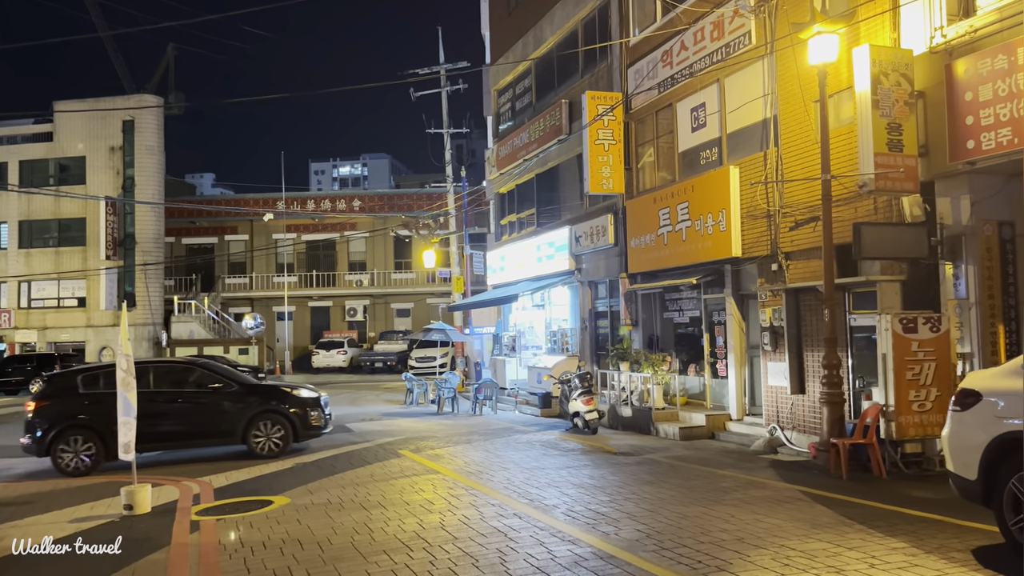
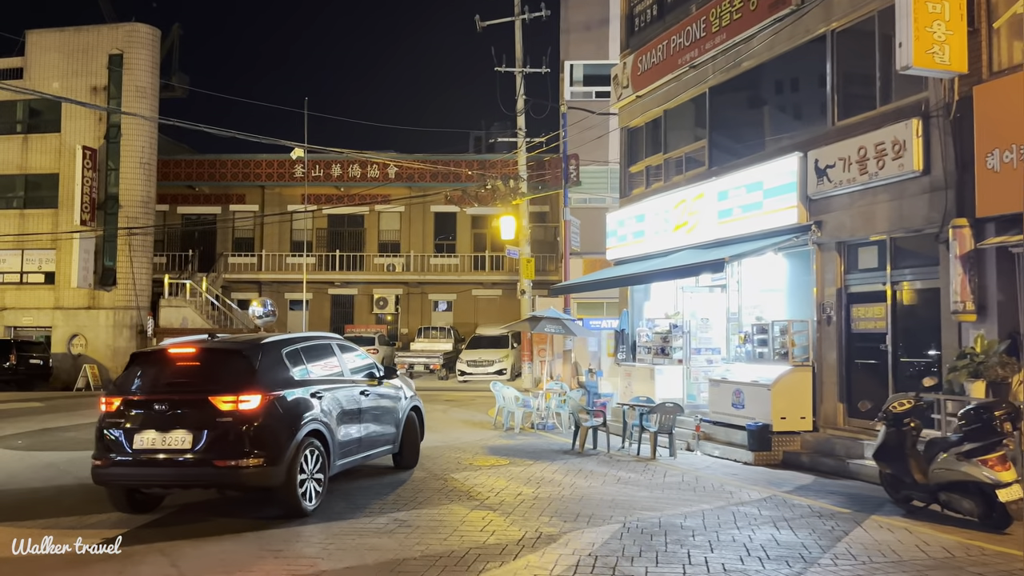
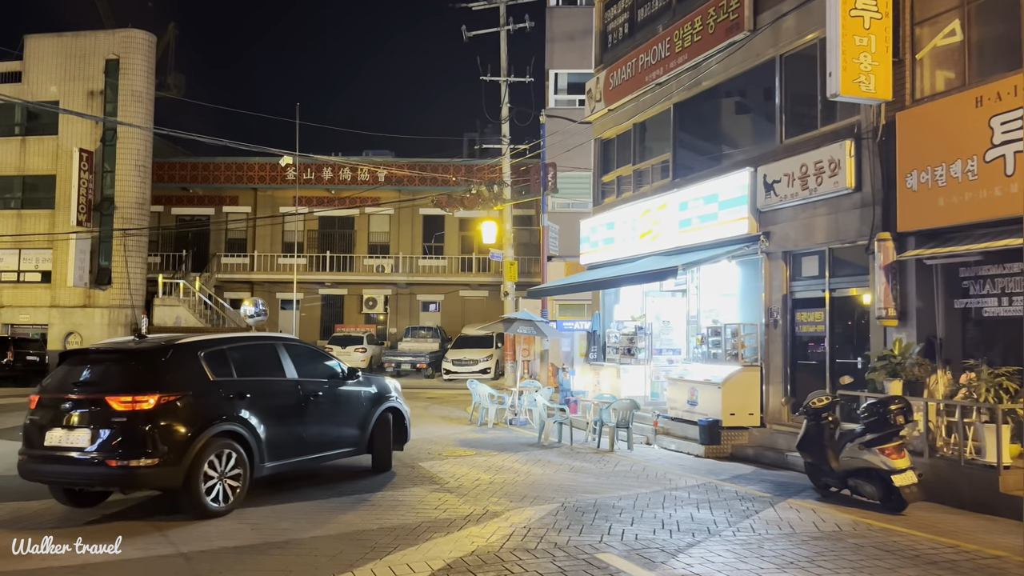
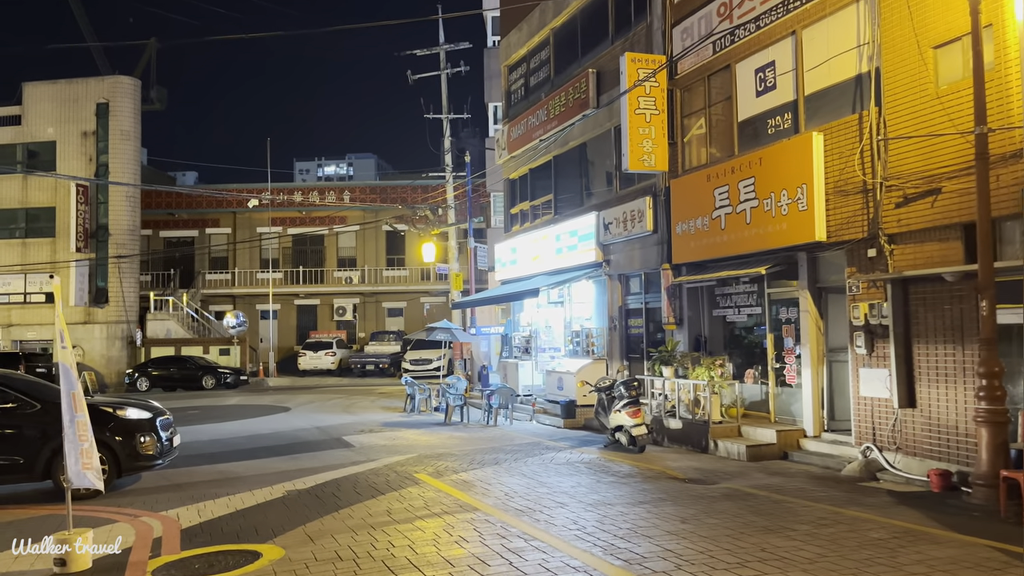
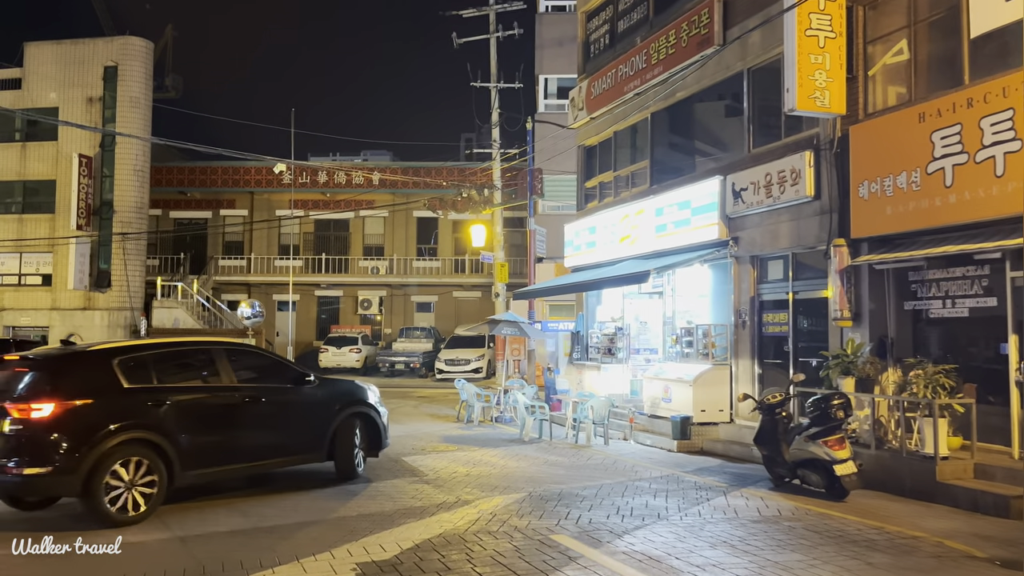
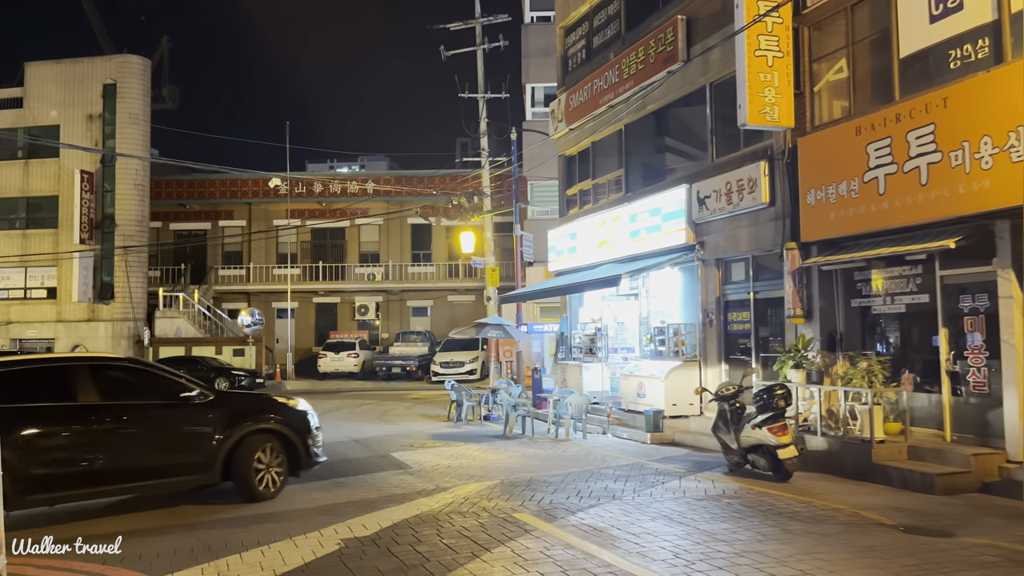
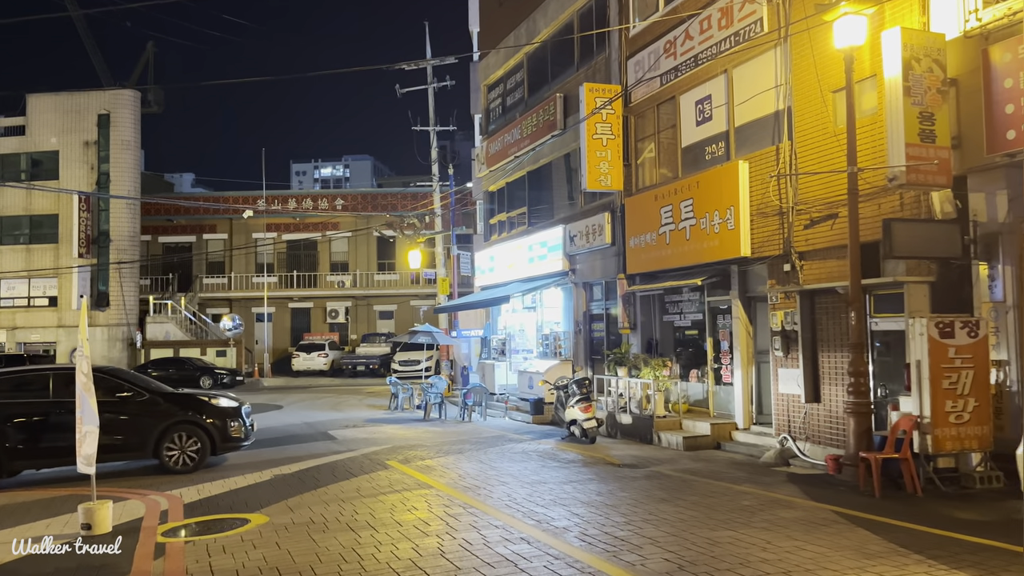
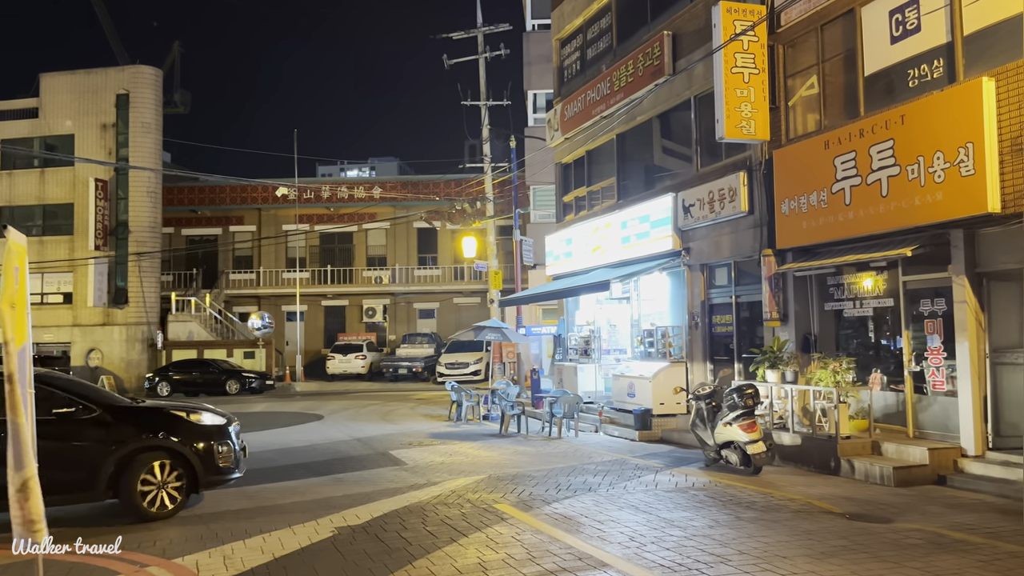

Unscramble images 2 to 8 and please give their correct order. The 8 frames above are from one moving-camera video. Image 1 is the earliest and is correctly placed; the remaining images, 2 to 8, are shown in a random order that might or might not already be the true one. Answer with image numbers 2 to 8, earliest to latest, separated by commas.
7, 4, 8, 6, 5, 3, 2
